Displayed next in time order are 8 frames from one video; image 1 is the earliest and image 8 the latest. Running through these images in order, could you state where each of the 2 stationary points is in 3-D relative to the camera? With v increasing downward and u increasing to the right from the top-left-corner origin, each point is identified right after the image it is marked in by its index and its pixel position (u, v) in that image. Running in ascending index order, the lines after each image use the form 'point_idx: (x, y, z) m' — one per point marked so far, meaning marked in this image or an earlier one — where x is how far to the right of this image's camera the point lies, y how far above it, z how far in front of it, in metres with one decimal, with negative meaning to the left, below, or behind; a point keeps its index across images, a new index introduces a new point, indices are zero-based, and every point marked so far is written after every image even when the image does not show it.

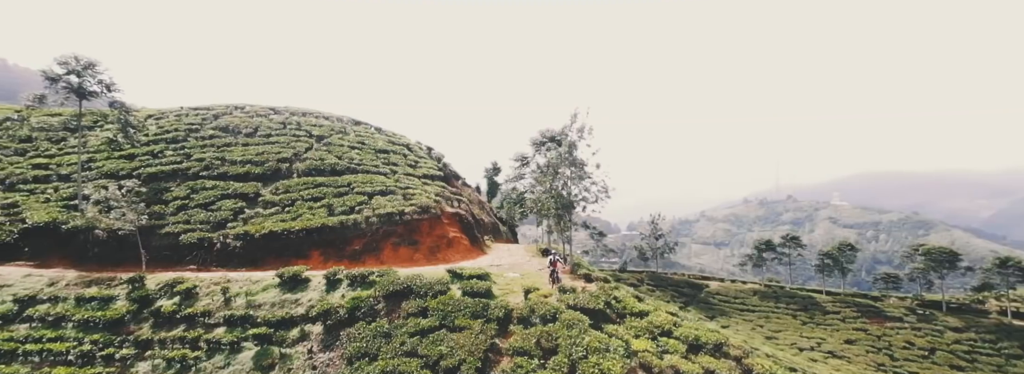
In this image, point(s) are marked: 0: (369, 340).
0: (-4.4, -4.7, +14.2) m
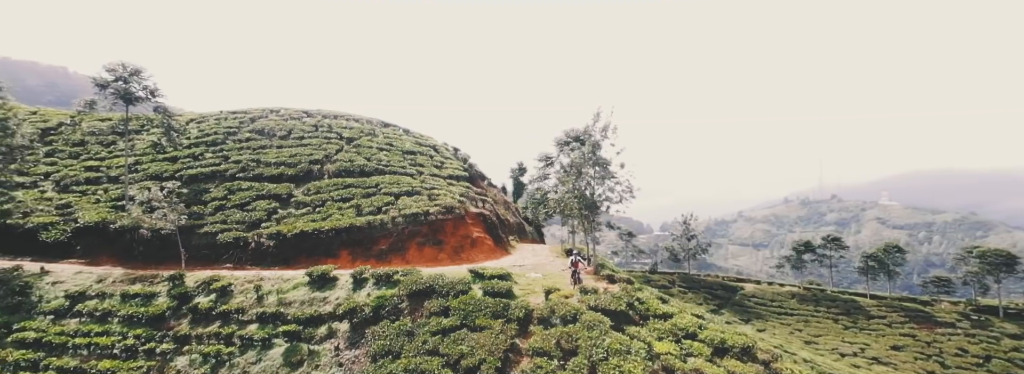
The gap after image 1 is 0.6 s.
0: (-3.7, -4.8, +14.5) m
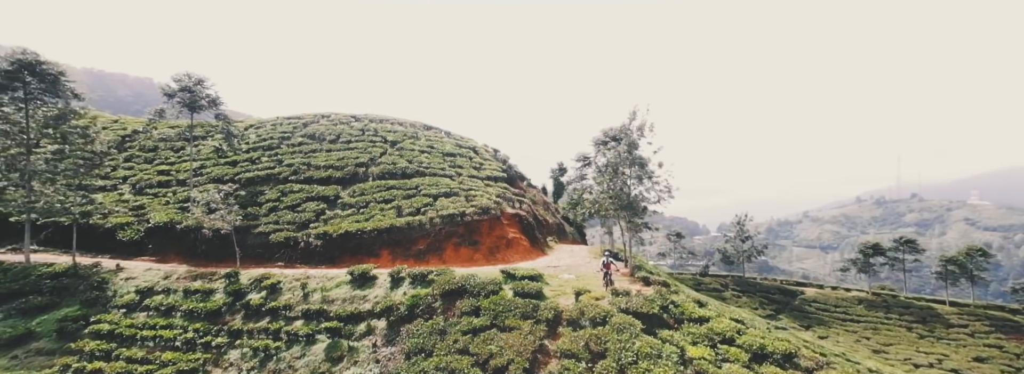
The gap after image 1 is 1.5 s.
0: (-2.8, -4.8, +14.8) m
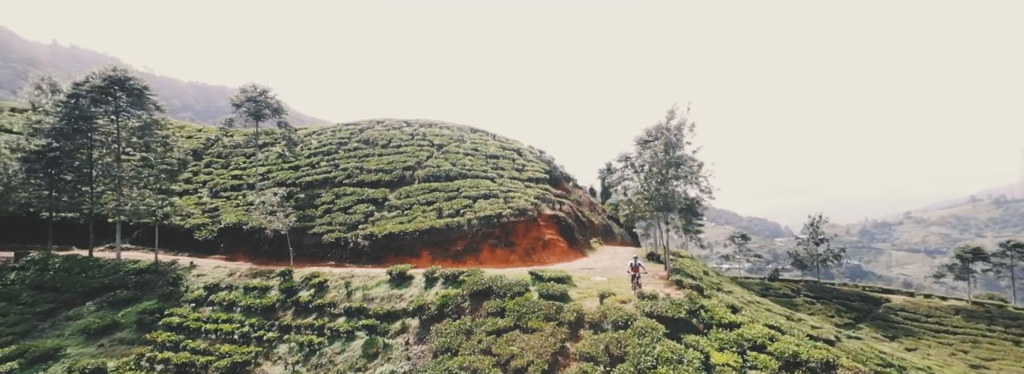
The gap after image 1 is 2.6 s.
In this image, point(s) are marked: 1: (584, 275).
0: (-1.9, -4.9, +15.1) m
1: (+3.0, -3.8, +19.8) m
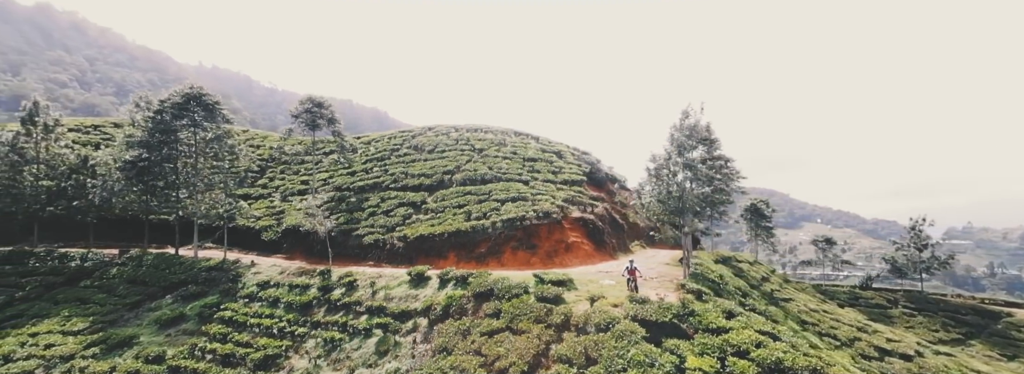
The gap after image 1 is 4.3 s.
0: (-2.1, -5.0, +15.5) m
1: (+3.3, -3.9, +19.6) m
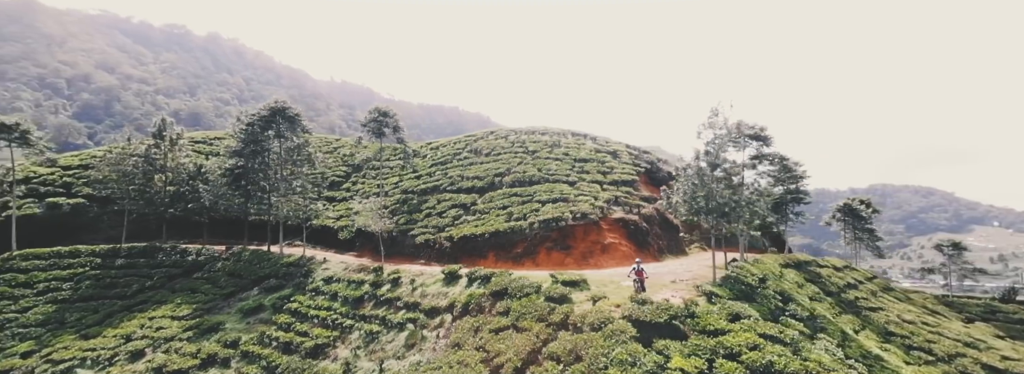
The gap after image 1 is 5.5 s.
0: (-1.7, -5.1, +16.3) m
1: (+4.2, -4.0, +19.5) m
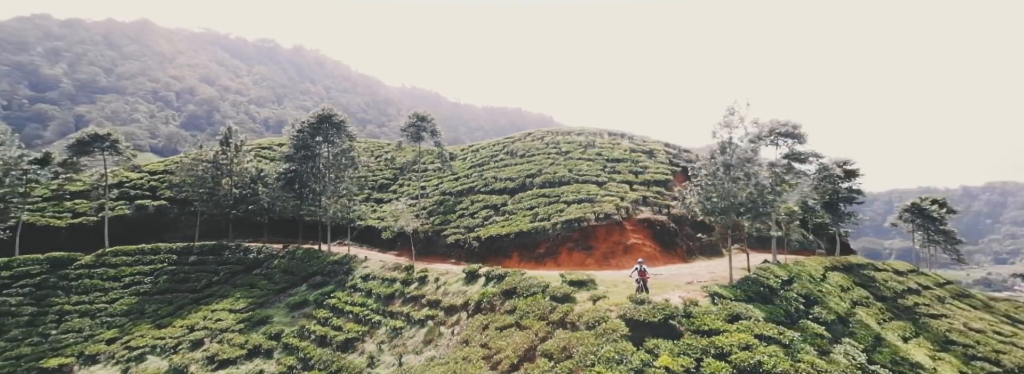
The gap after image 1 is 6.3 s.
0: (-1.4, -5.2, +16.8) m
1: (+4.7, -4.0, +19.6) m
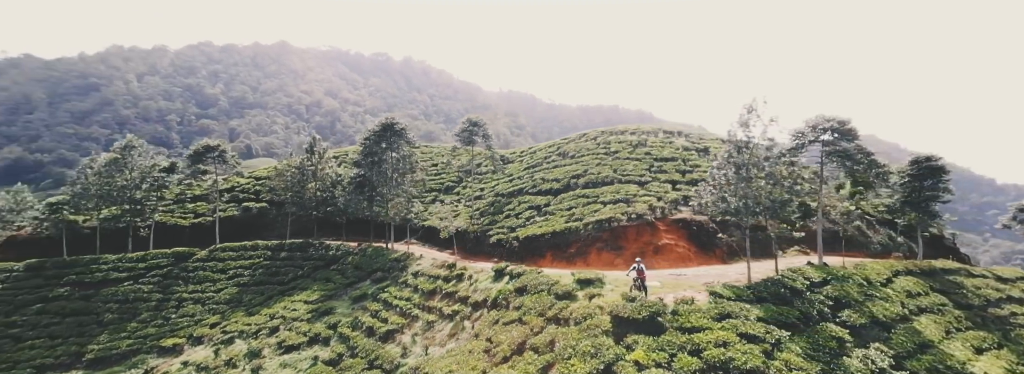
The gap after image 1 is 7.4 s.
0: (-1.1, -5.3, +17.8) m
1: (+5.4, -4.0, +19.8) m
